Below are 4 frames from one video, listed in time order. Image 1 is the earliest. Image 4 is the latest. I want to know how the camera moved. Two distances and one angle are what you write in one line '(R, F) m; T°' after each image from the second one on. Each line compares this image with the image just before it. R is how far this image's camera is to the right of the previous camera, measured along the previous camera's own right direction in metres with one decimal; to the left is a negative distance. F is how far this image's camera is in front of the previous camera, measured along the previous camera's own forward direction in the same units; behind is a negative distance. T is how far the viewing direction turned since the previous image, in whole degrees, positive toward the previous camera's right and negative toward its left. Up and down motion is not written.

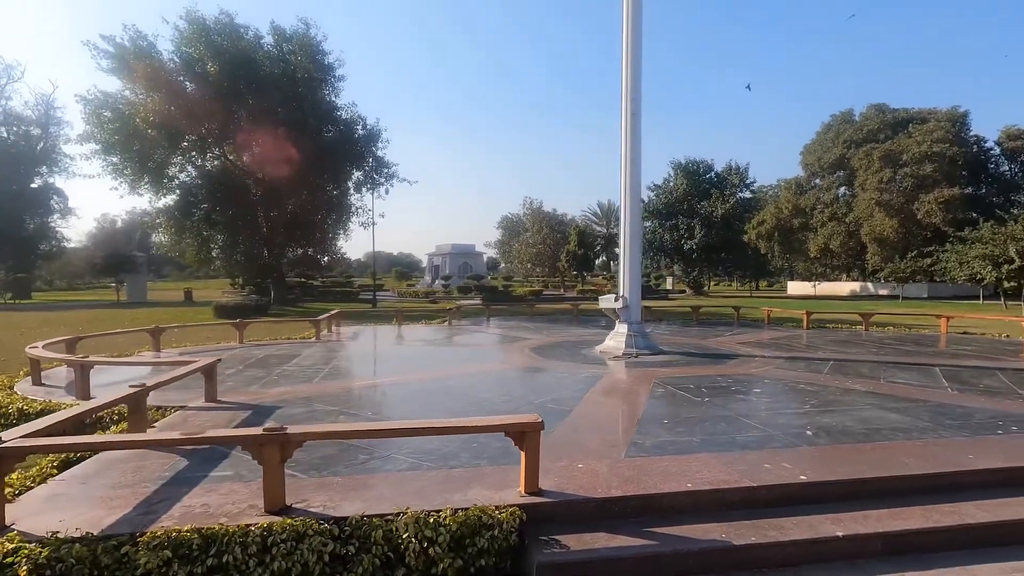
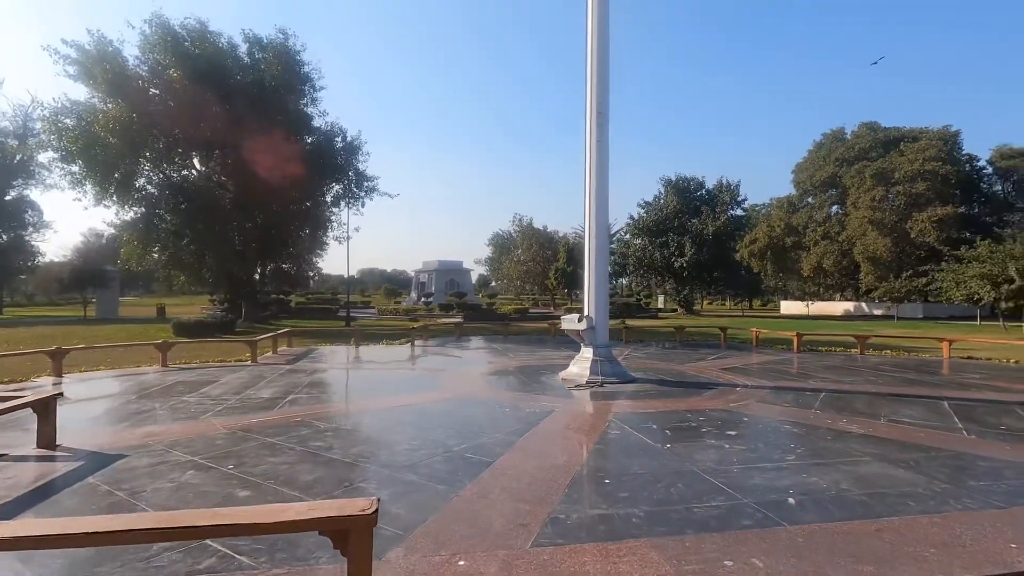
(+0.9, +1.4) m; 0°
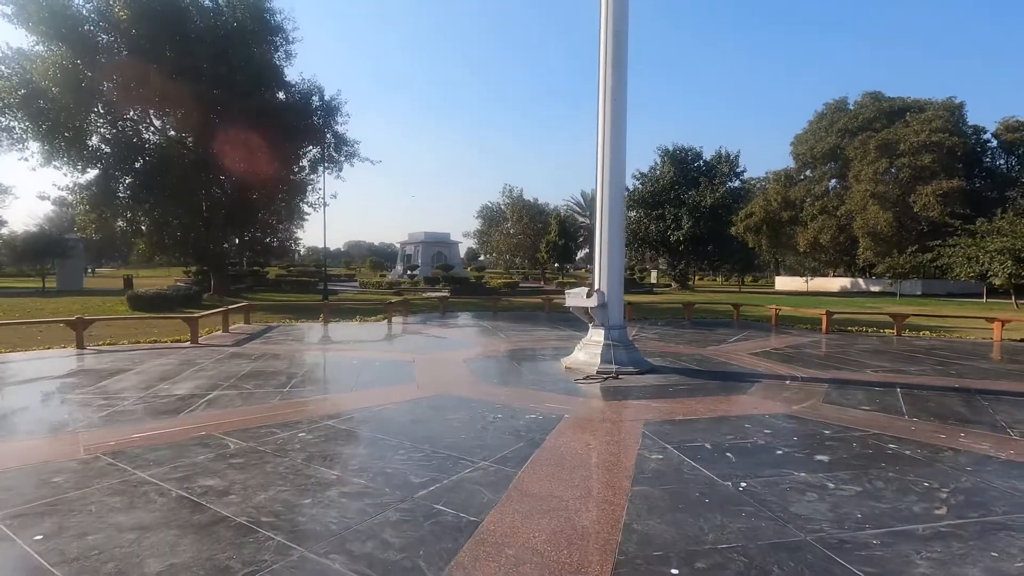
(-0.1, +2.0) m; +1°
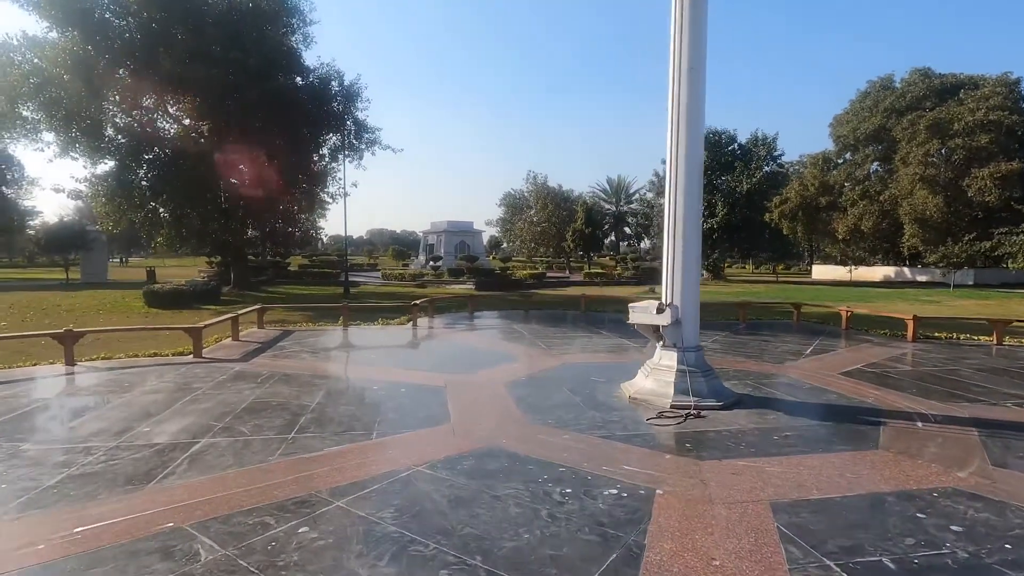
(-0.4, +1.5) m; -2°
